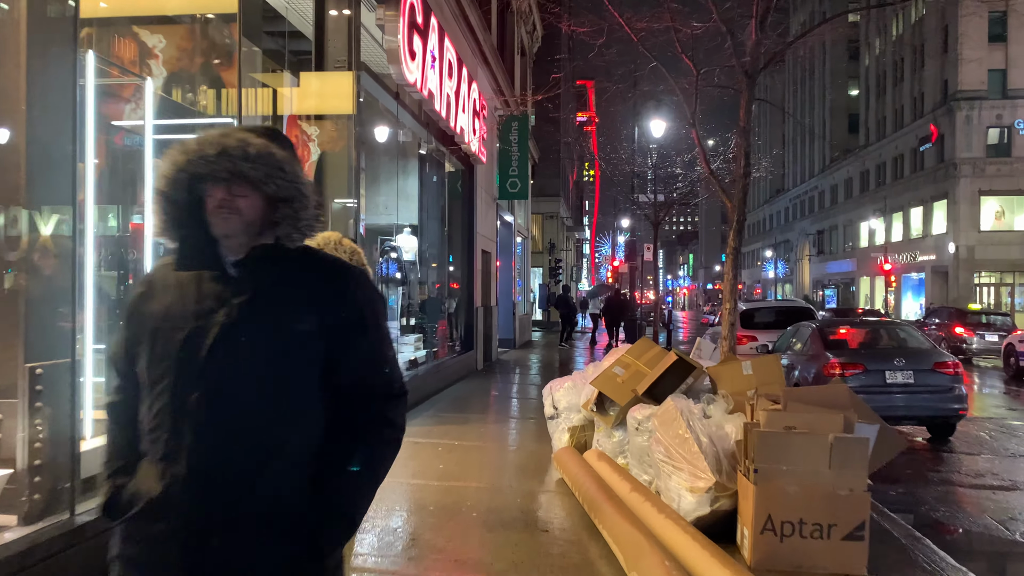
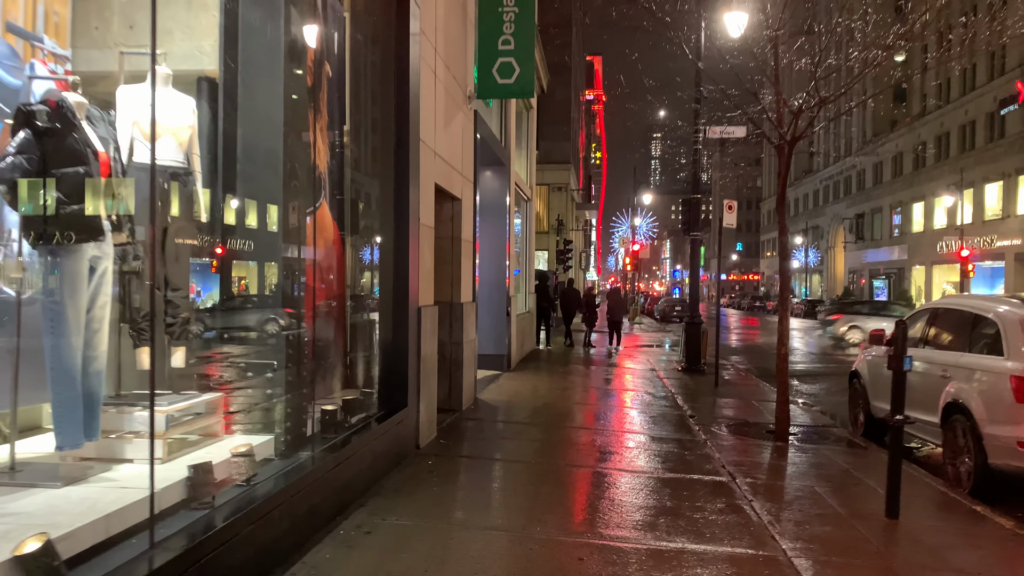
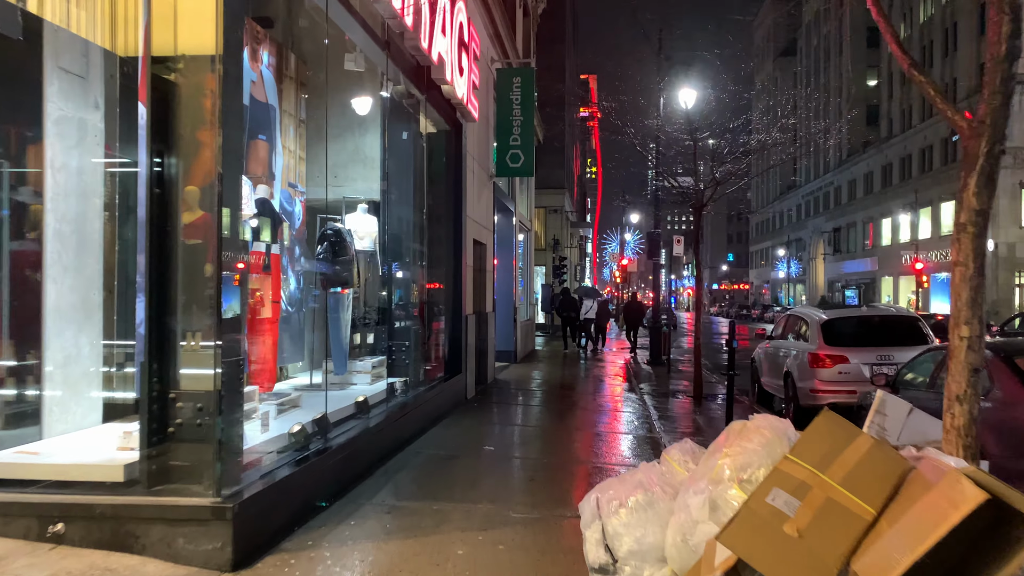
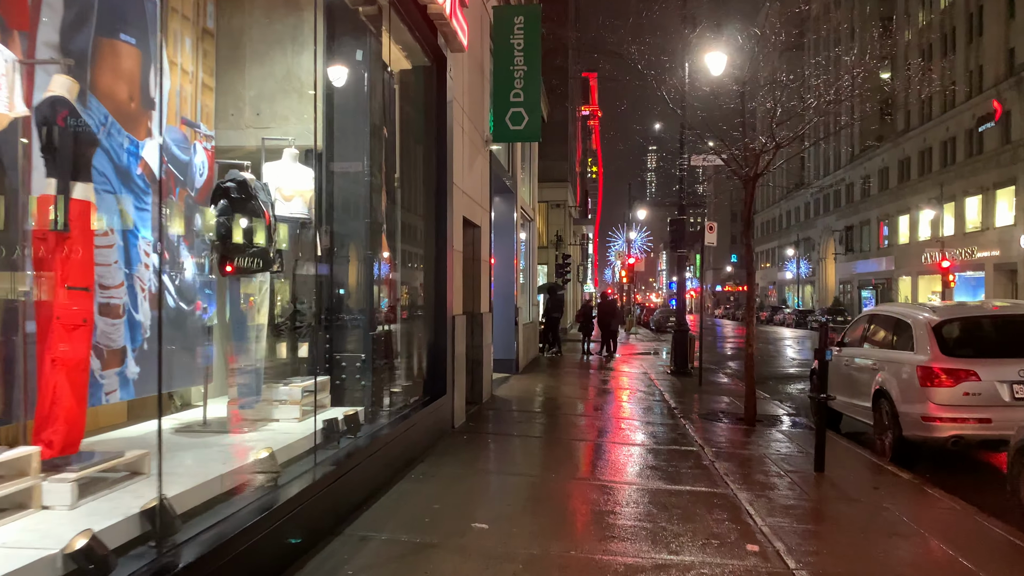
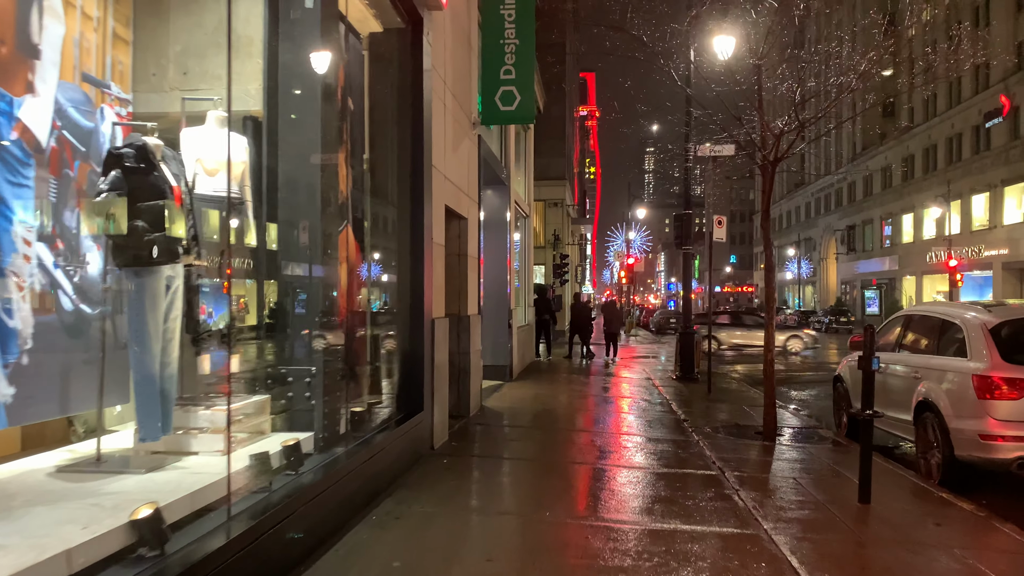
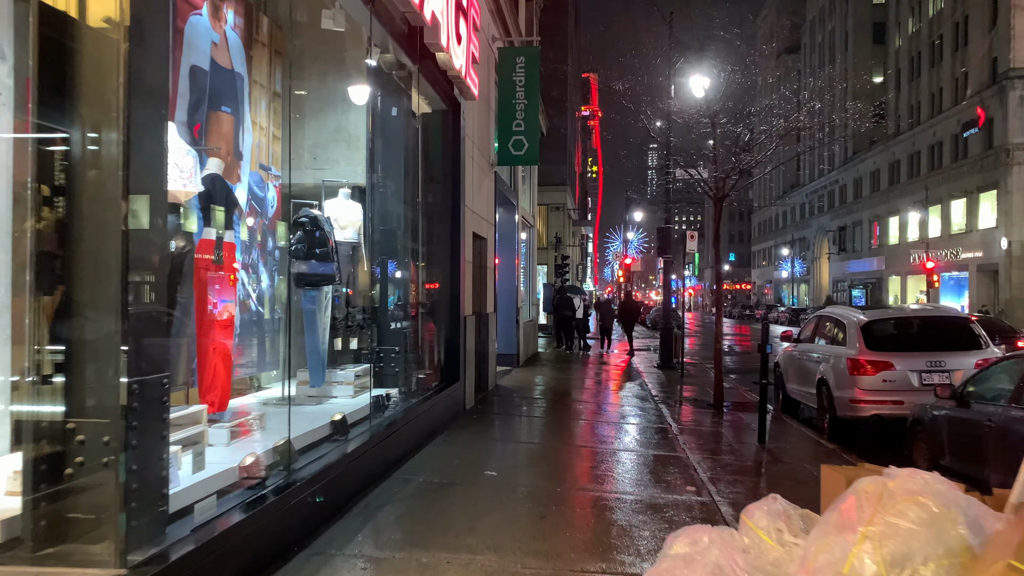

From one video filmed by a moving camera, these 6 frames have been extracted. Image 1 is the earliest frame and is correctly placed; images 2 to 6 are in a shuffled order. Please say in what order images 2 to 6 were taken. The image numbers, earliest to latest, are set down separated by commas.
3, 6, 4, 5, 2
